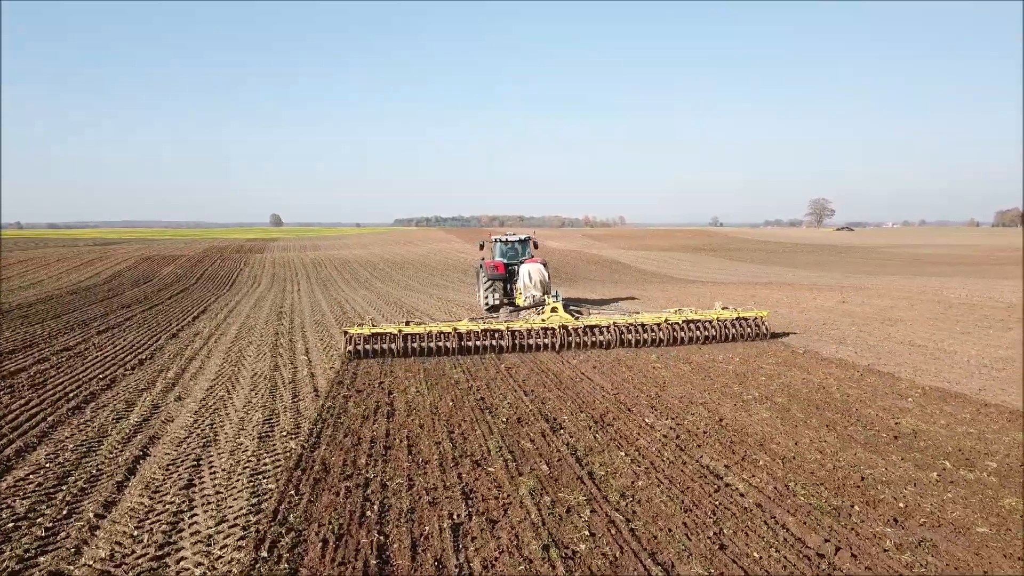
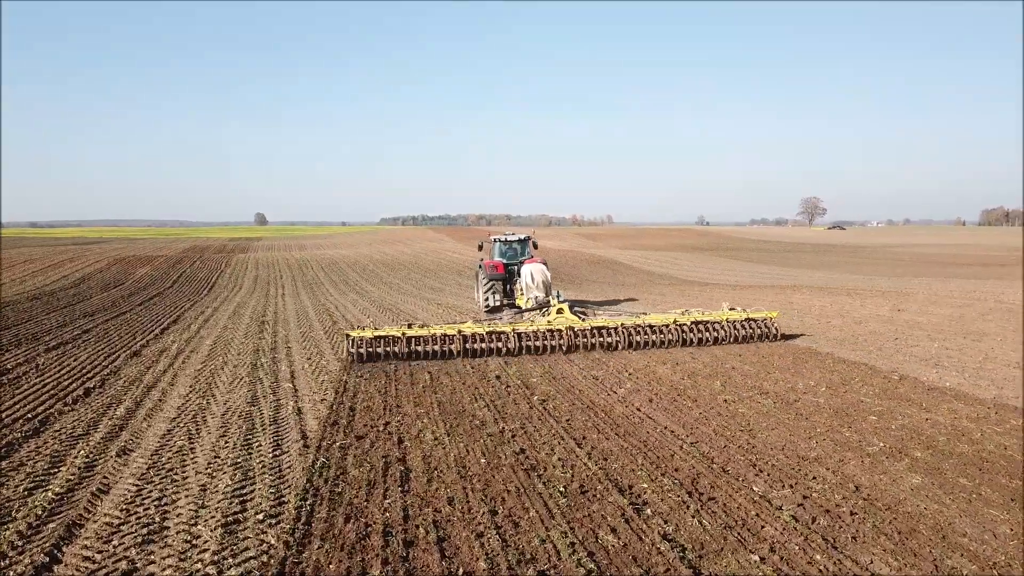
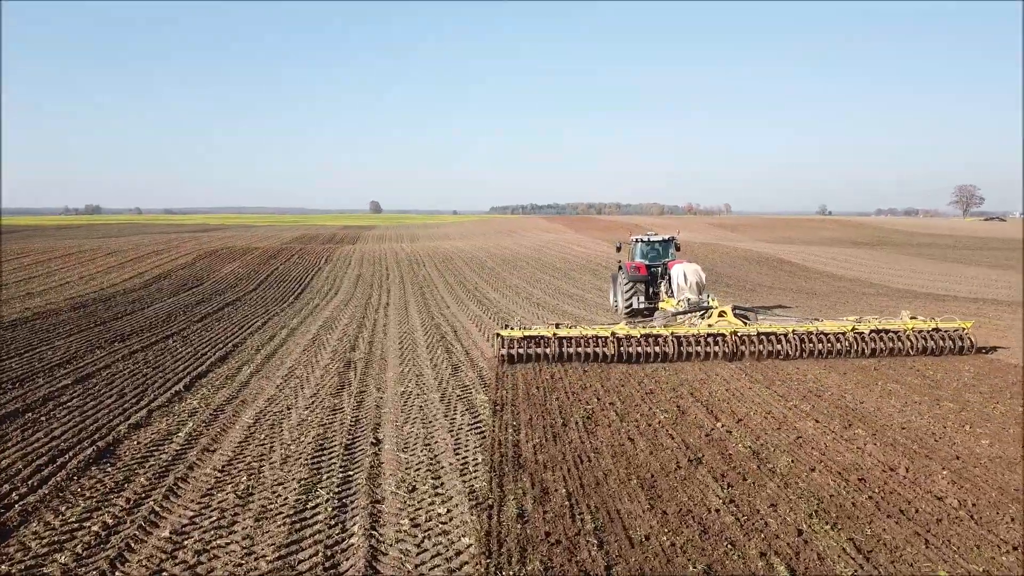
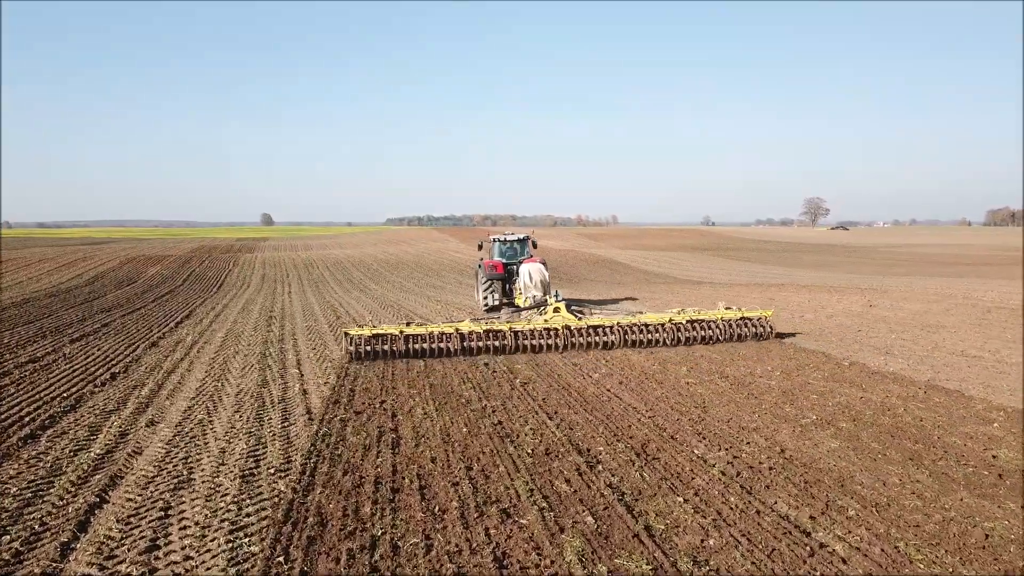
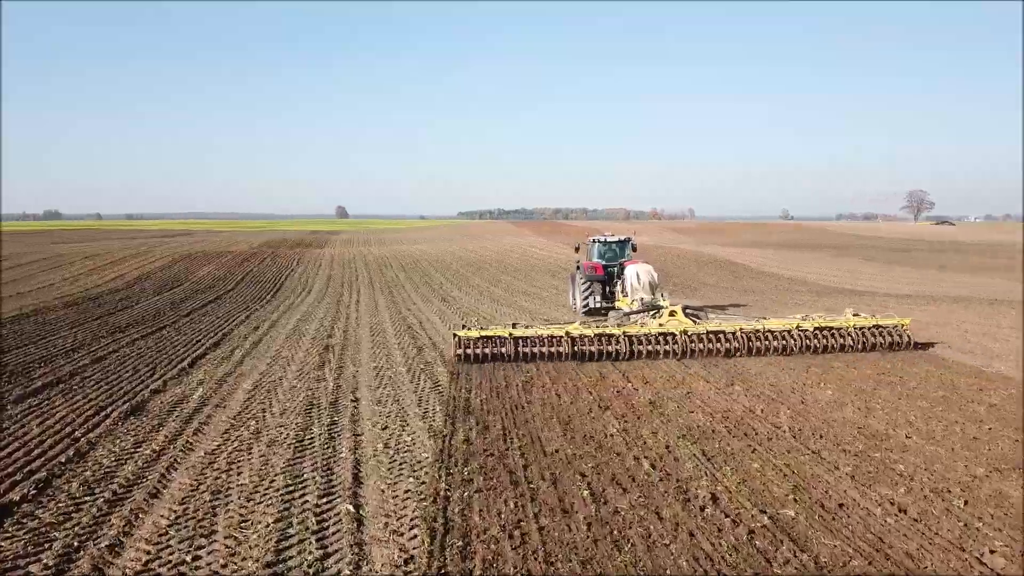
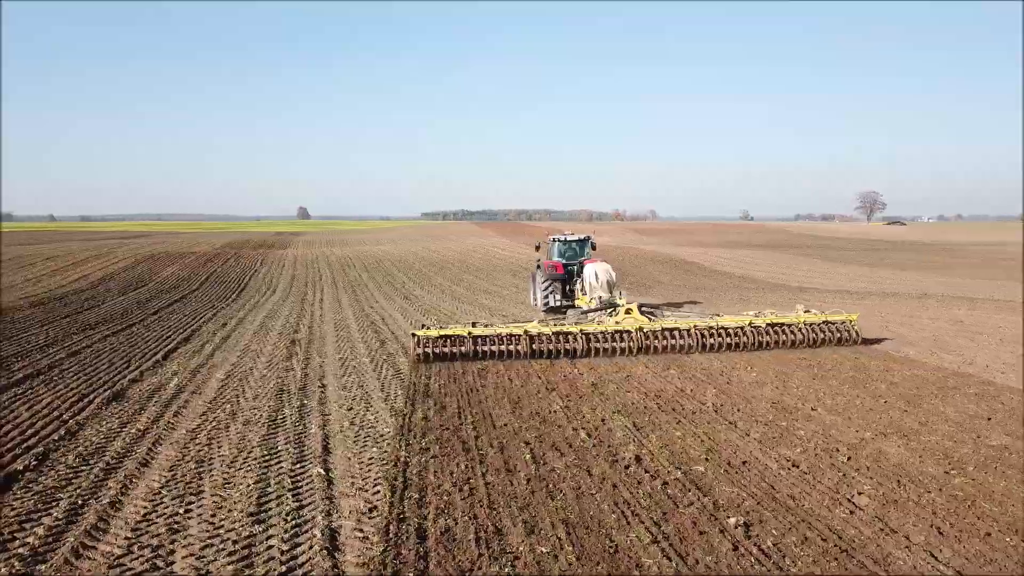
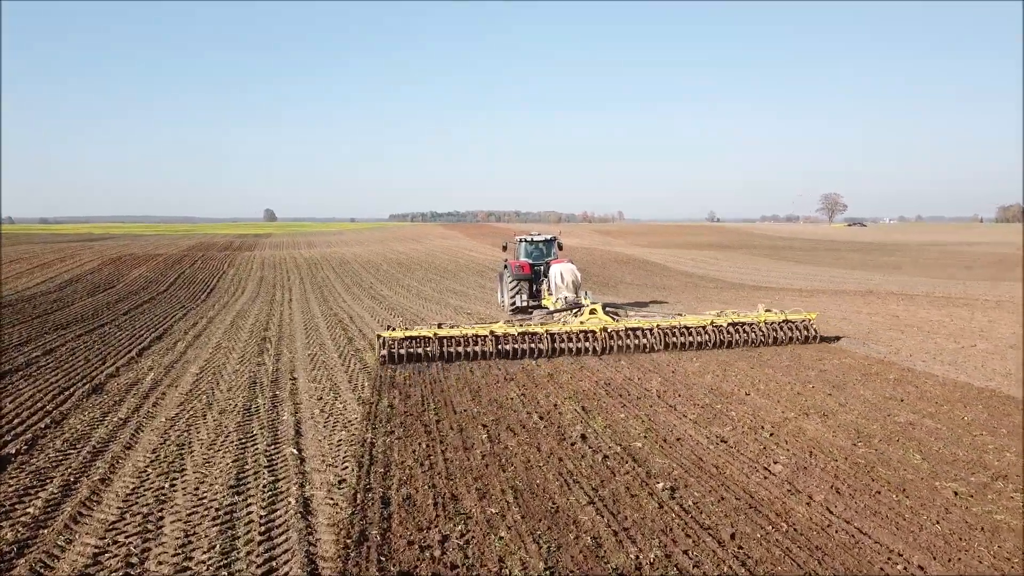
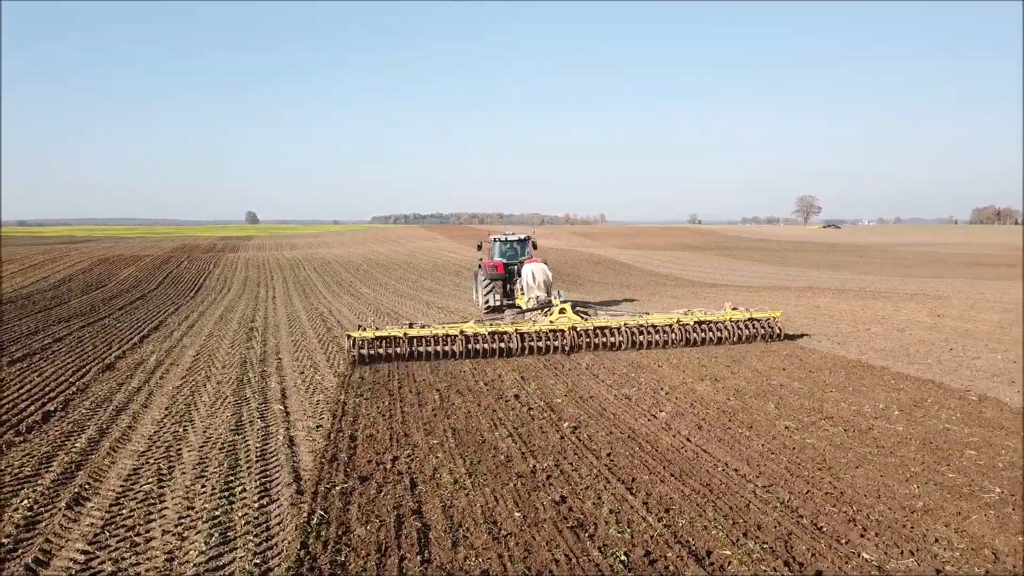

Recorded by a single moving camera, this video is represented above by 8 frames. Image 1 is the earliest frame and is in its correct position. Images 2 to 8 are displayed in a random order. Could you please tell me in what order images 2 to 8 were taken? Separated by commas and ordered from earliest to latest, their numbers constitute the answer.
4, 2, 8, 7, 6, 5, 3
